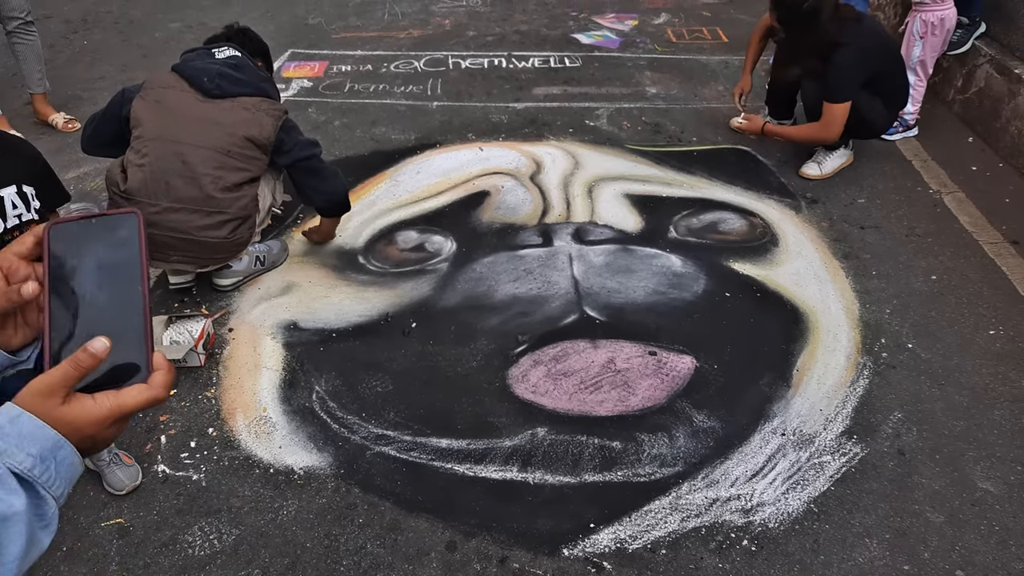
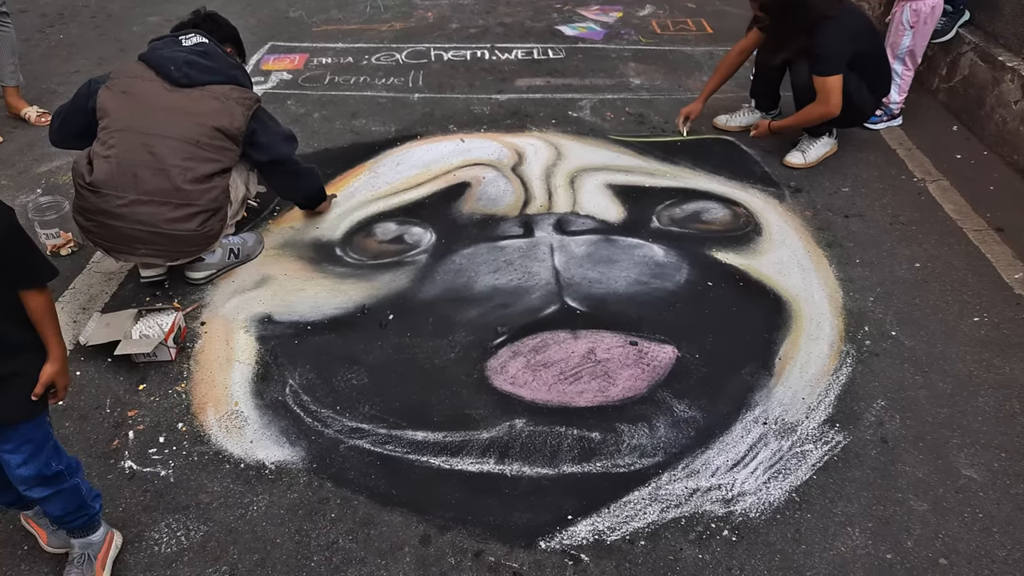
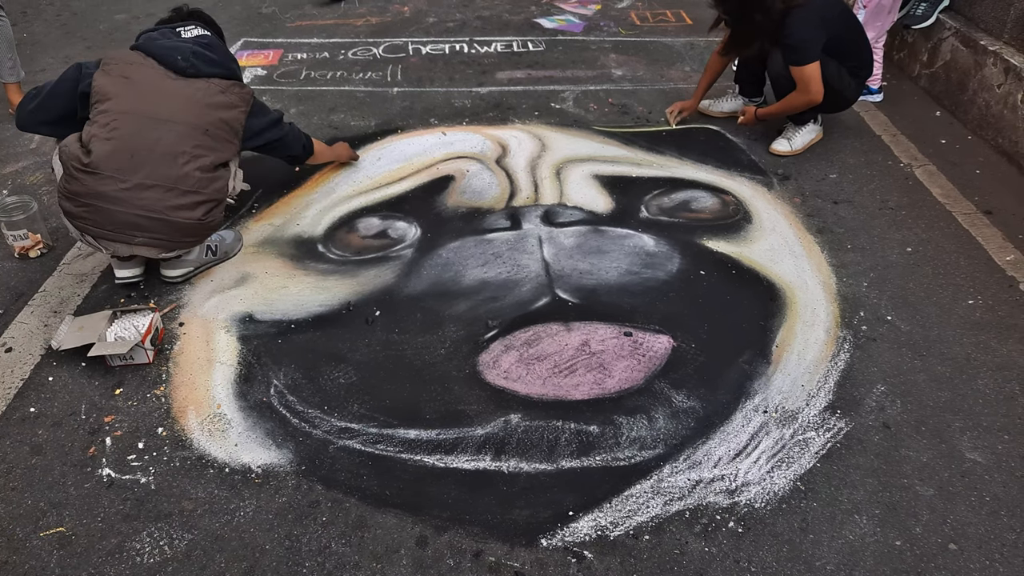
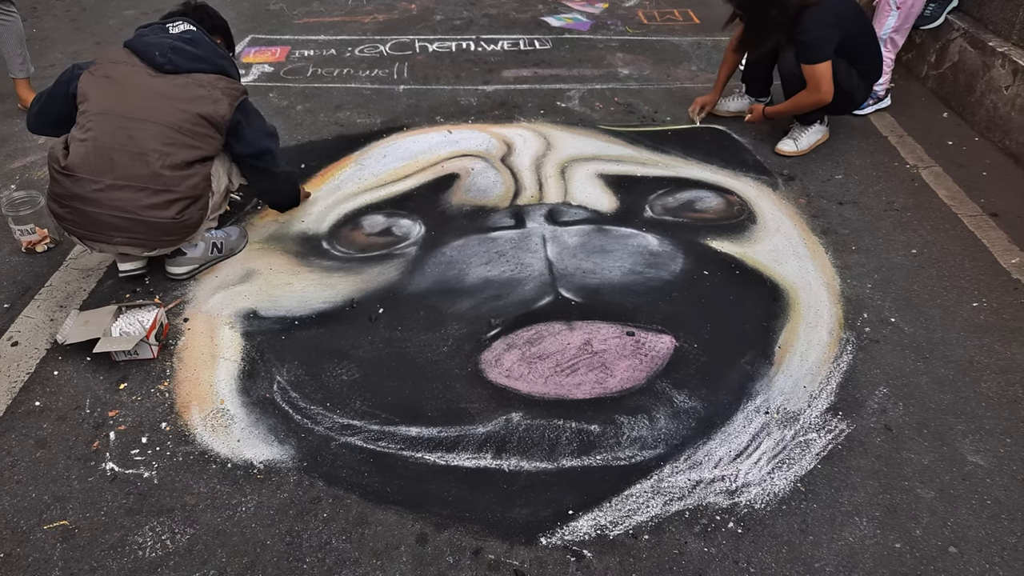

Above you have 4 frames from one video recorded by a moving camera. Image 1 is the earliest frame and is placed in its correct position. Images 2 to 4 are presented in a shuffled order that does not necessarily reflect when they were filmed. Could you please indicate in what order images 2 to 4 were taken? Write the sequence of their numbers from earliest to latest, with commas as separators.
2, 4, 3
